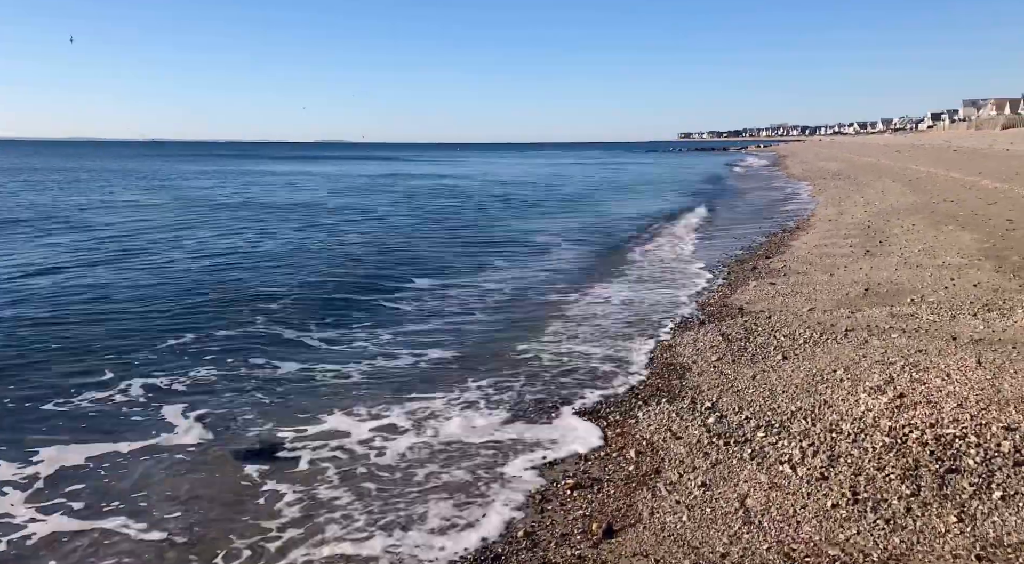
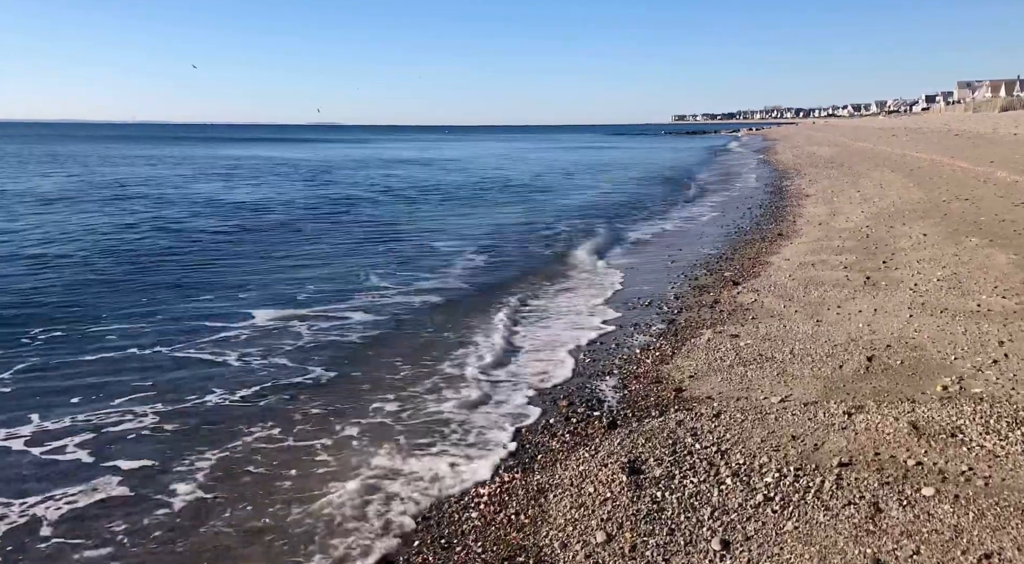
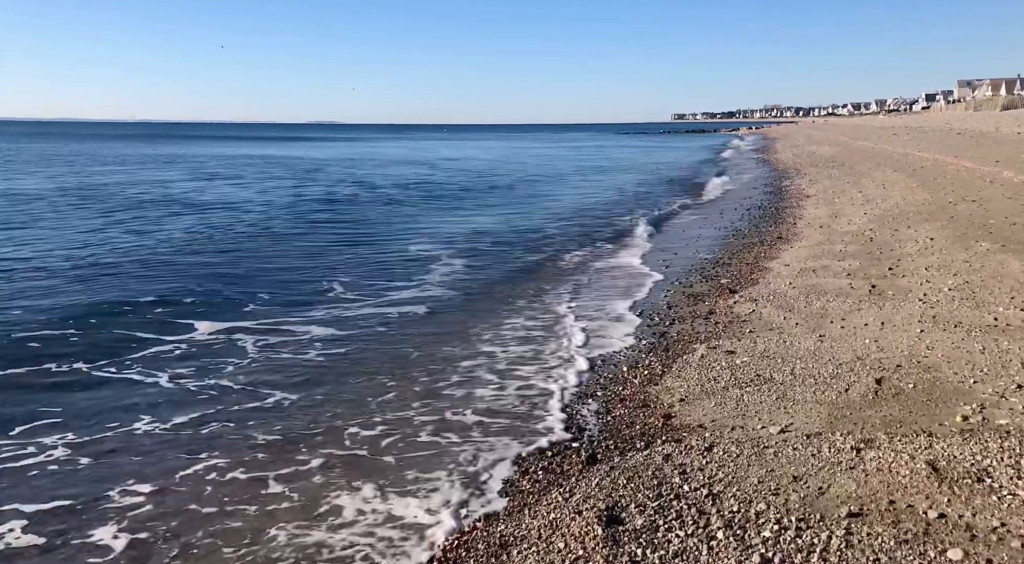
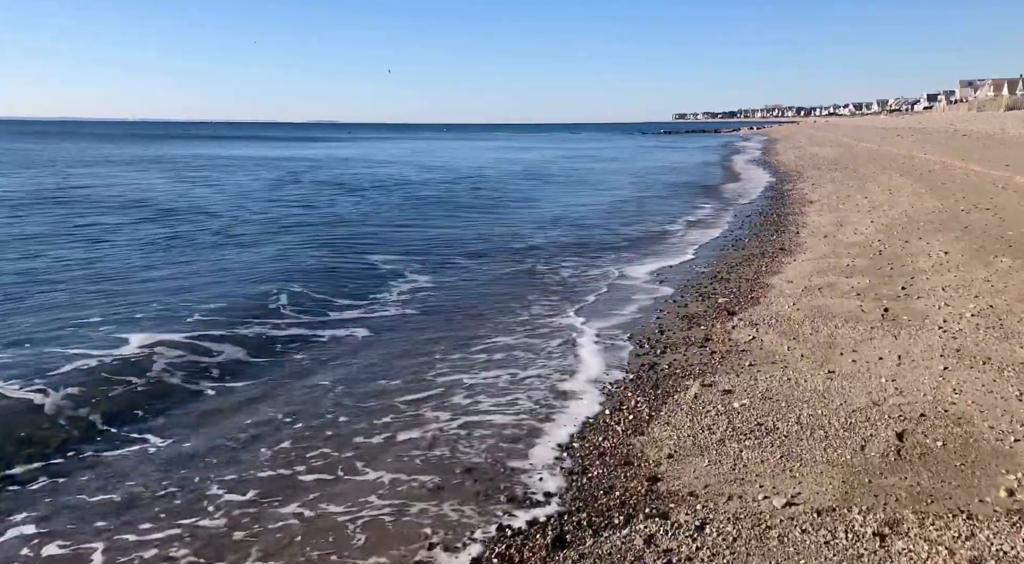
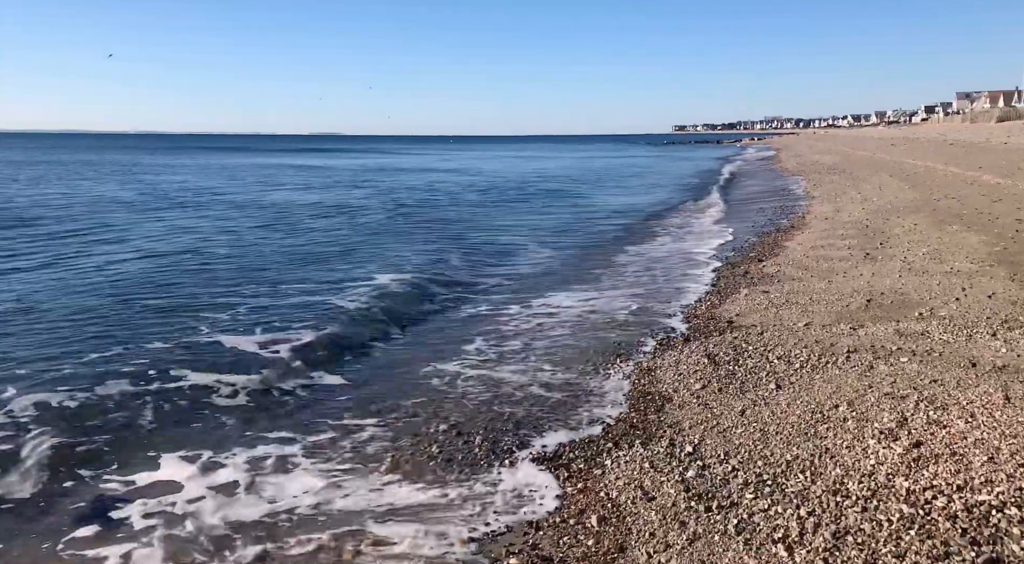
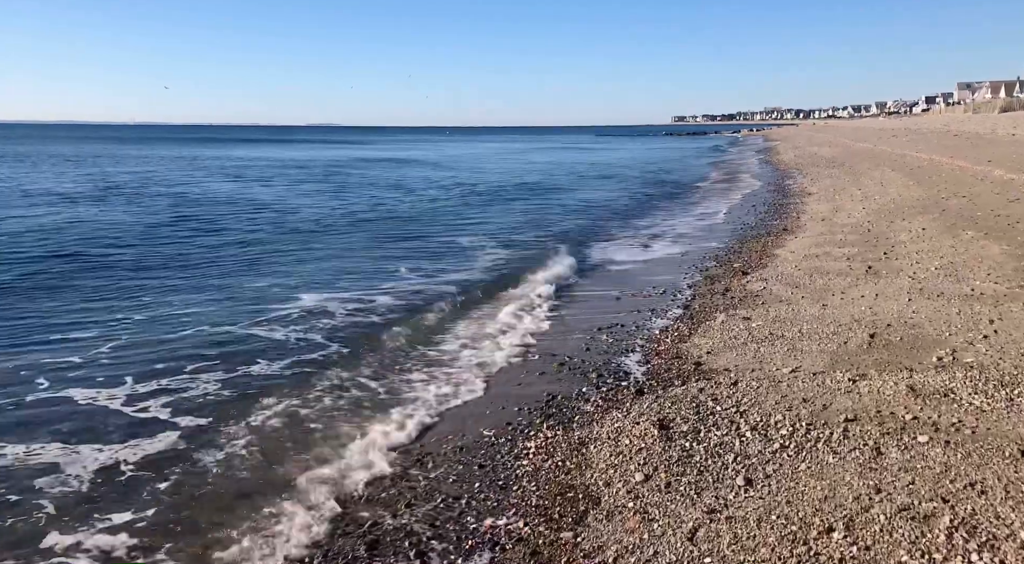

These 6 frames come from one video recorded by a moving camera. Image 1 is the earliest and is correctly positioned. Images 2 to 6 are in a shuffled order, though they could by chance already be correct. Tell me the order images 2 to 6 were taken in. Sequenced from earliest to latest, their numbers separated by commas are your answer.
5, 6, 2, 3, 4
